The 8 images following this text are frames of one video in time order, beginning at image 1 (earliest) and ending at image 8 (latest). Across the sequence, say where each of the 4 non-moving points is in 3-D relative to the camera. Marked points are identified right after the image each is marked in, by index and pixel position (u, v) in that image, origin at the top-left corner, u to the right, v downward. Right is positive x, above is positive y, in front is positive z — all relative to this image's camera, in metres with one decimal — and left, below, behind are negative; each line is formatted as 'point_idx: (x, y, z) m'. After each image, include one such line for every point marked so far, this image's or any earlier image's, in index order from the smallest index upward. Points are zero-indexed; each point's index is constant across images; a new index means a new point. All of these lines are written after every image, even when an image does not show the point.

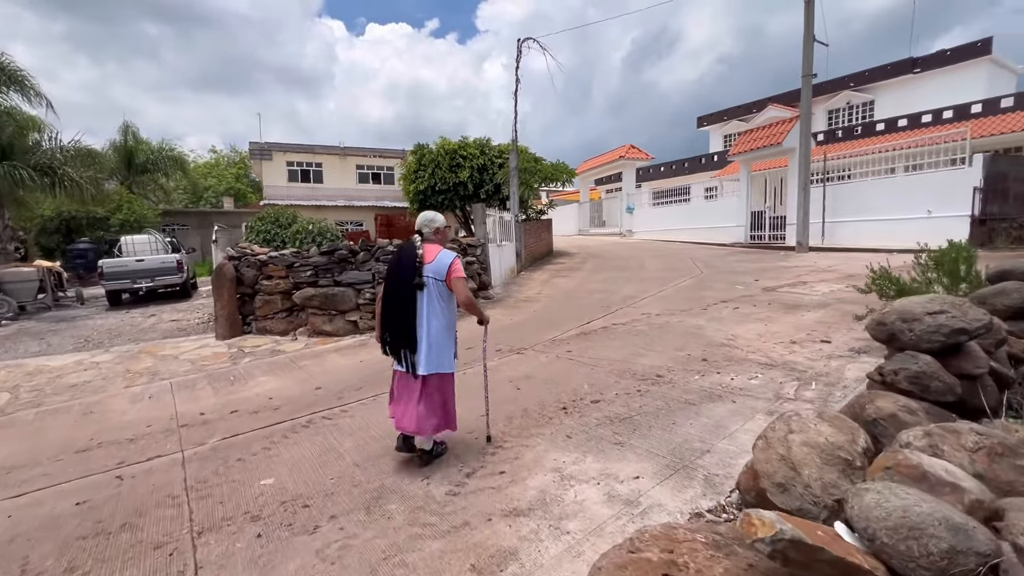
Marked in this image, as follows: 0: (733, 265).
0: (+5.5, +0.6, +11.6) m
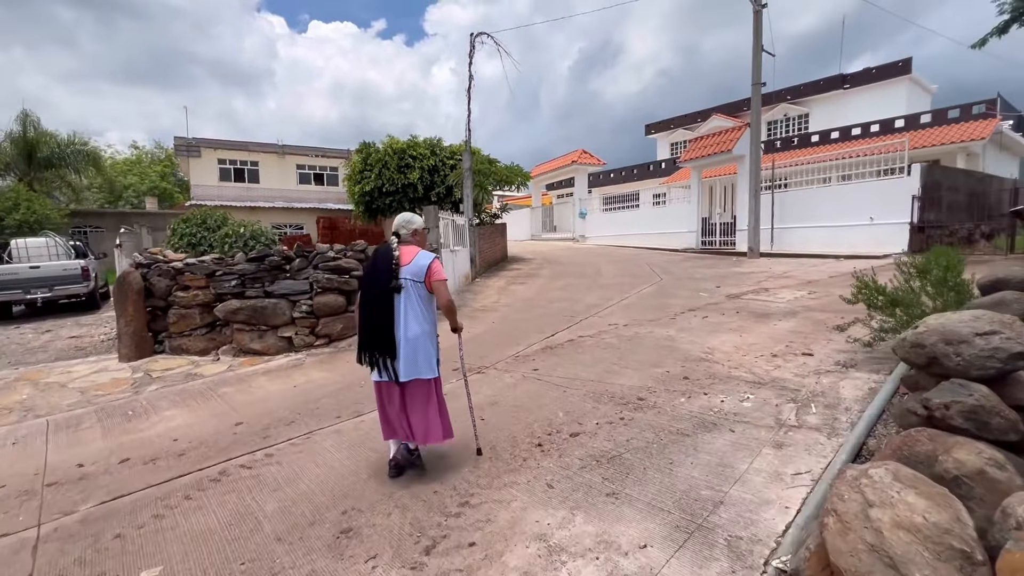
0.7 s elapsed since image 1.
0: (+4.4, +0.4, +11.5) m
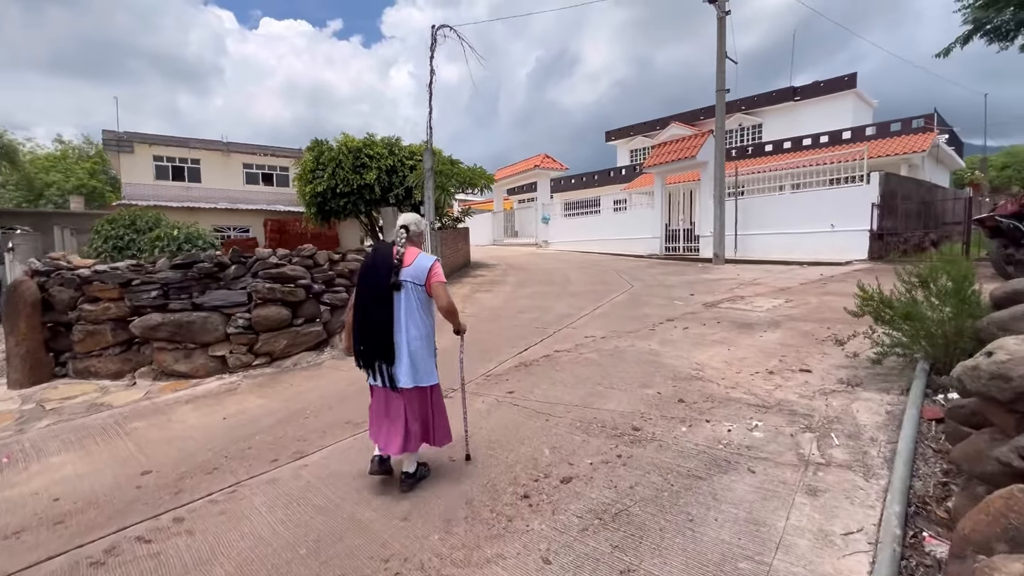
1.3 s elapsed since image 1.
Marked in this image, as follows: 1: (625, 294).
0: (+3.6, +0.2, +11.2) m
1: (+2.2, -0.1, +9.3) m
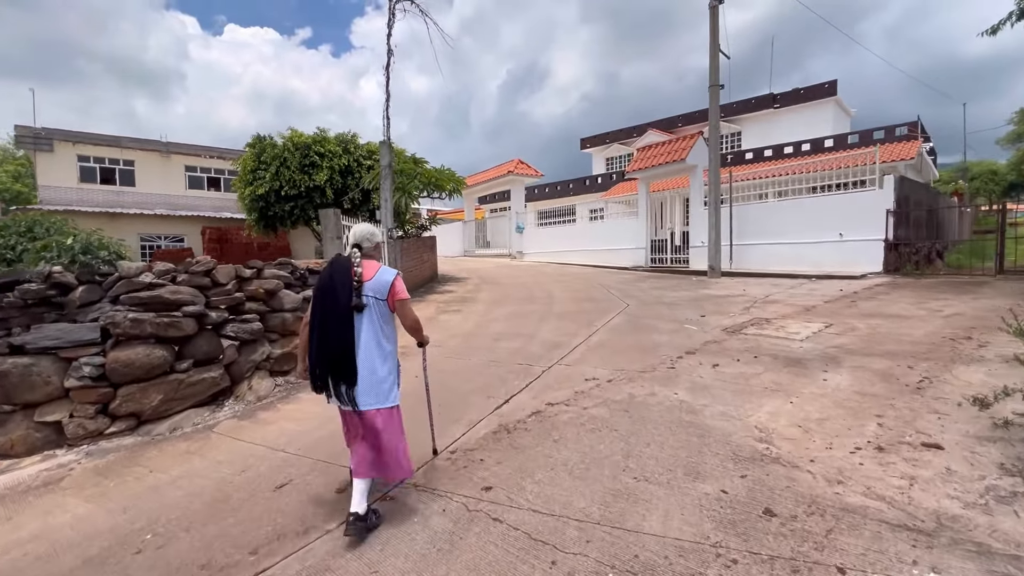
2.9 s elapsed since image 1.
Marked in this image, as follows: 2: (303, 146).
0: (+3.0, -0.1, +9.7) m
1: (+1.8, -0.4, +7.8) m
2: (-5.6, +3.8, +12.6) m
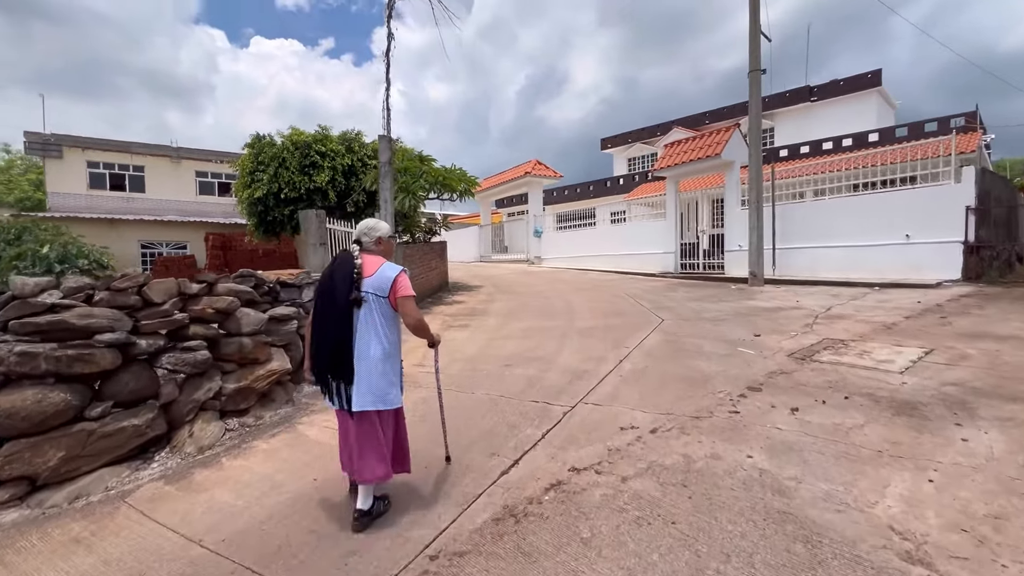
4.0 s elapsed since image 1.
0: (+3.3, -0.3, +8.5) m
1: (+2.0, -0.6, +6.5) m
2: (-5.2, +3.5, +11.7) m
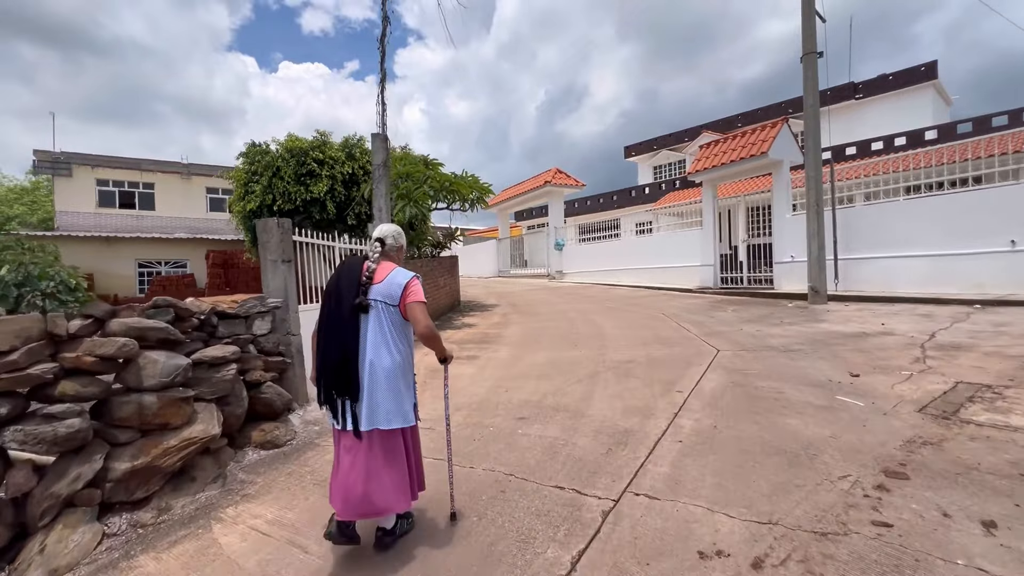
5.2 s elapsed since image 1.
0: (+3.6, -0.6, +7.0) m
1: (+2.2, -0.9, +5.1) m
2: (-4.8, +3.1, +10.7) m
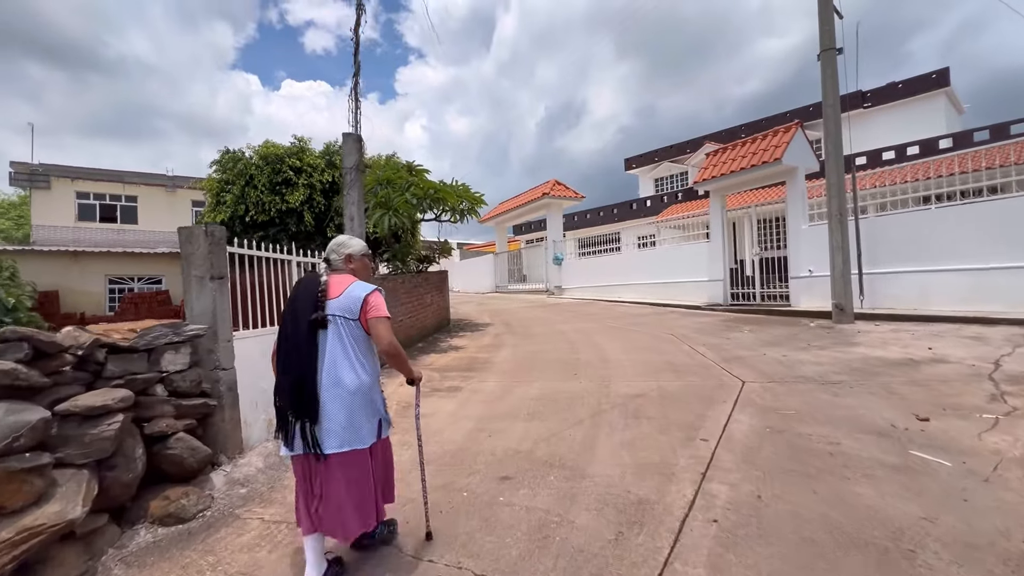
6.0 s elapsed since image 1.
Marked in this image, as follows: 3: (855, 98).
0: (+3.5, -0.9, +6.1) m
1: (+2.1, -1.1, +4.2) m
2: (-4.9, +2.7, +9.9) m
3: (+14.1, +7.9, +19.4) m
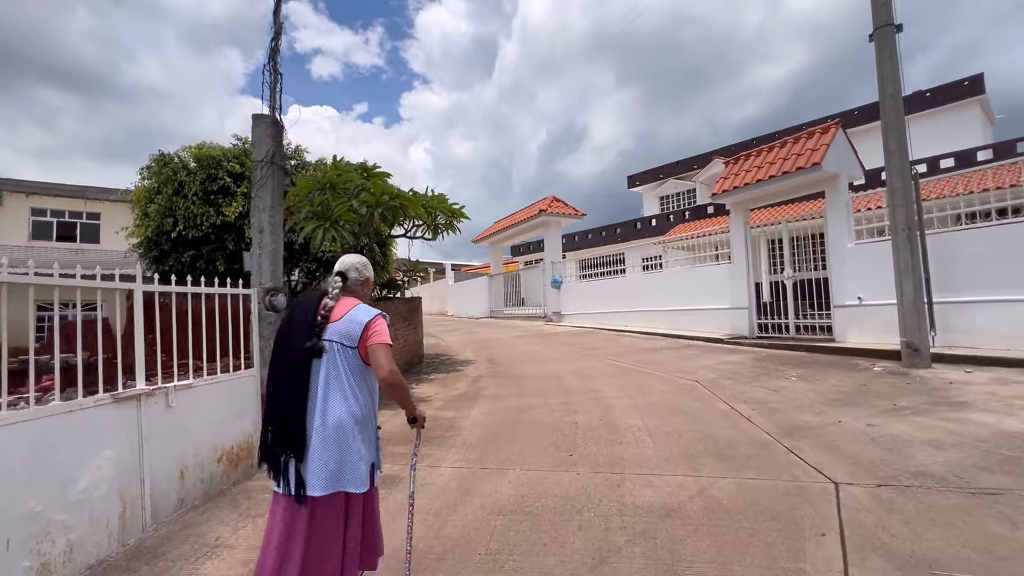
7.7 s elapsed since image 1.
0: (+3.2, -1.2, +4.2) m
1: (+1.8, -1.3, +2.3) m
2: (-5.2, +2.2, +8.2) m
3: (+13.9, +6.9, +17.9) m
